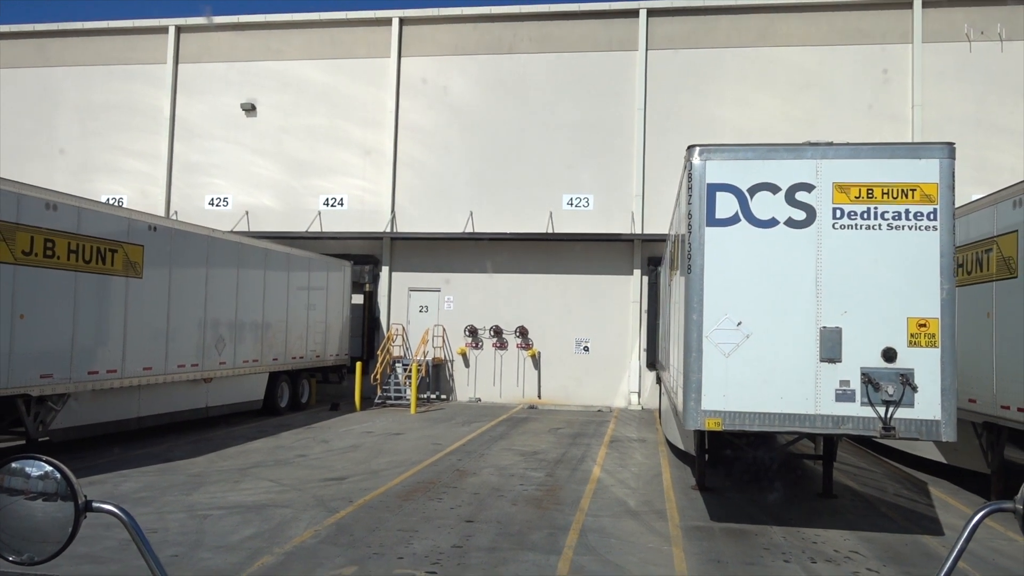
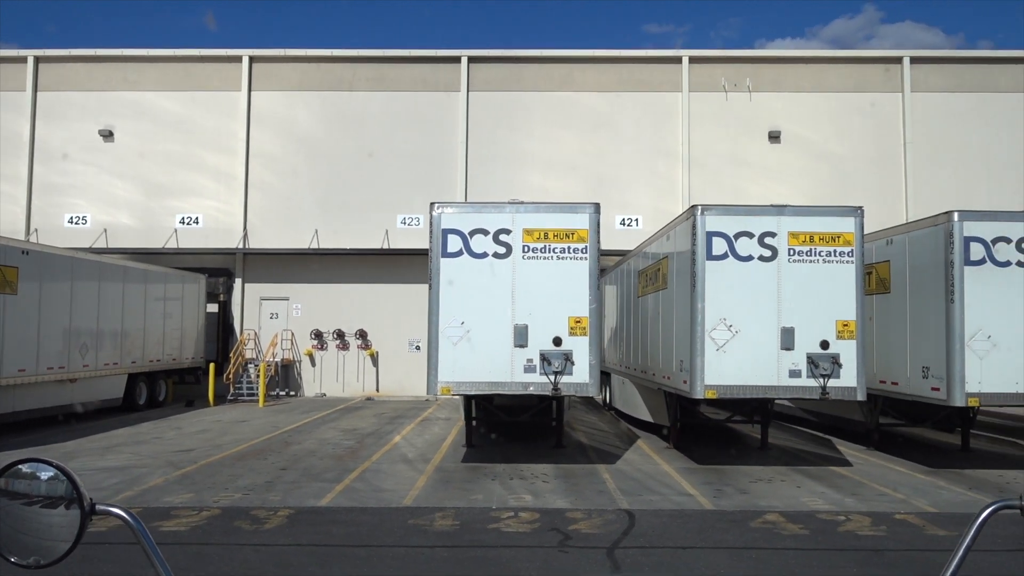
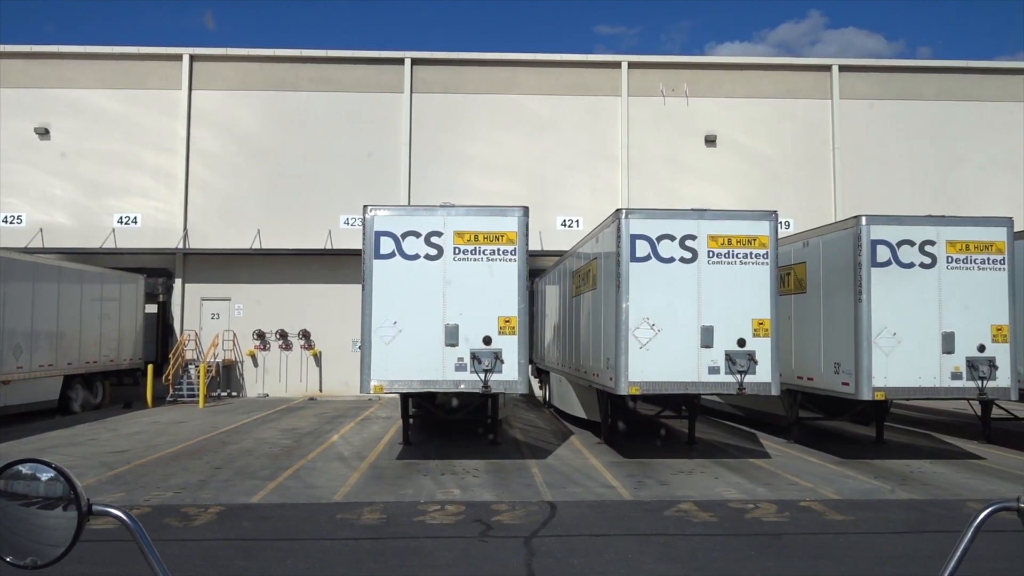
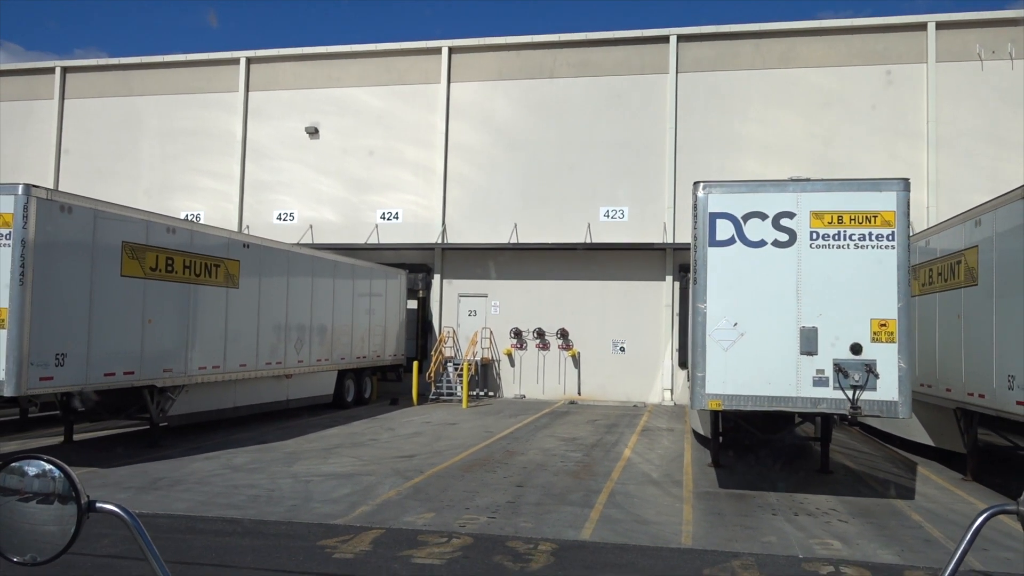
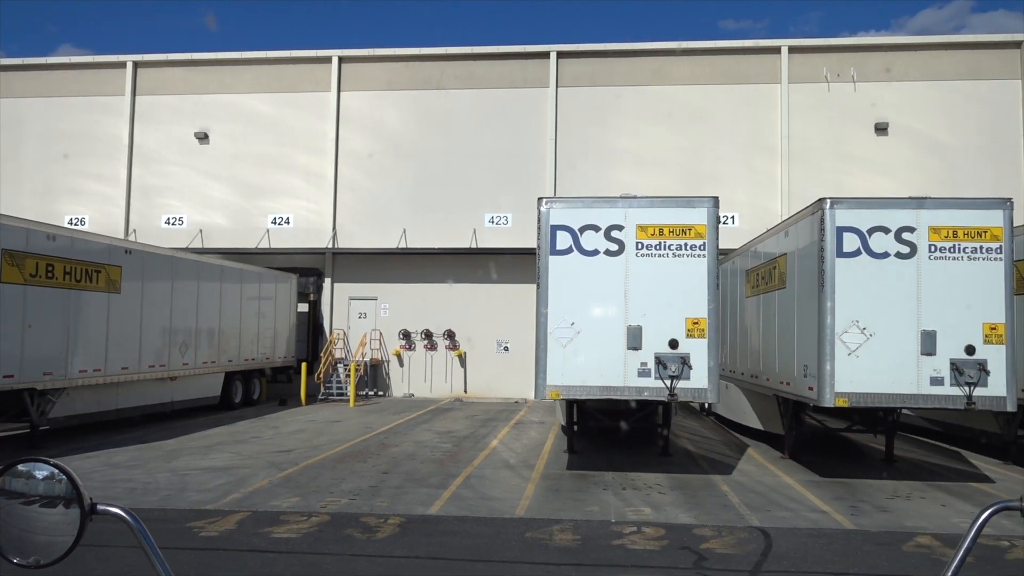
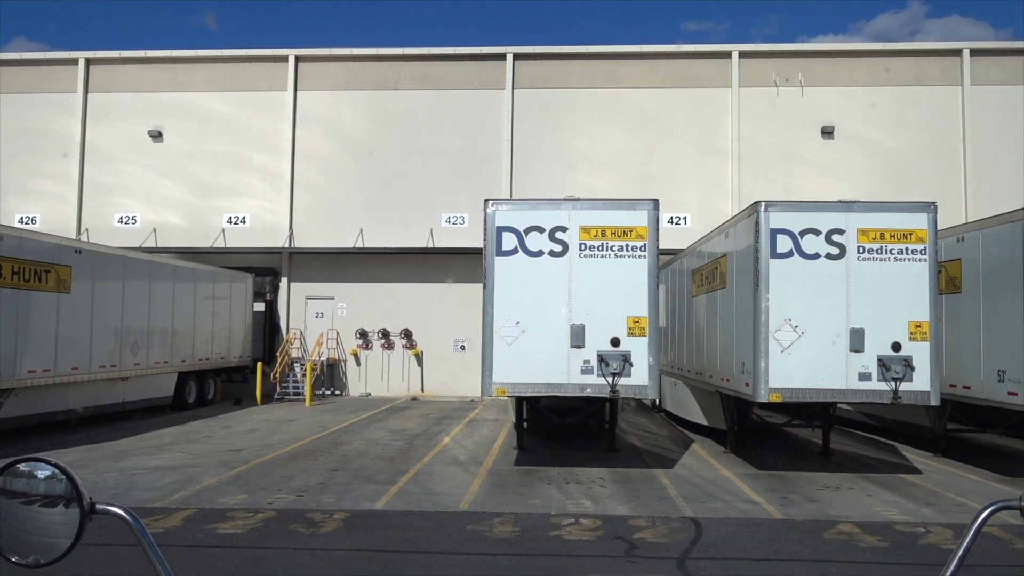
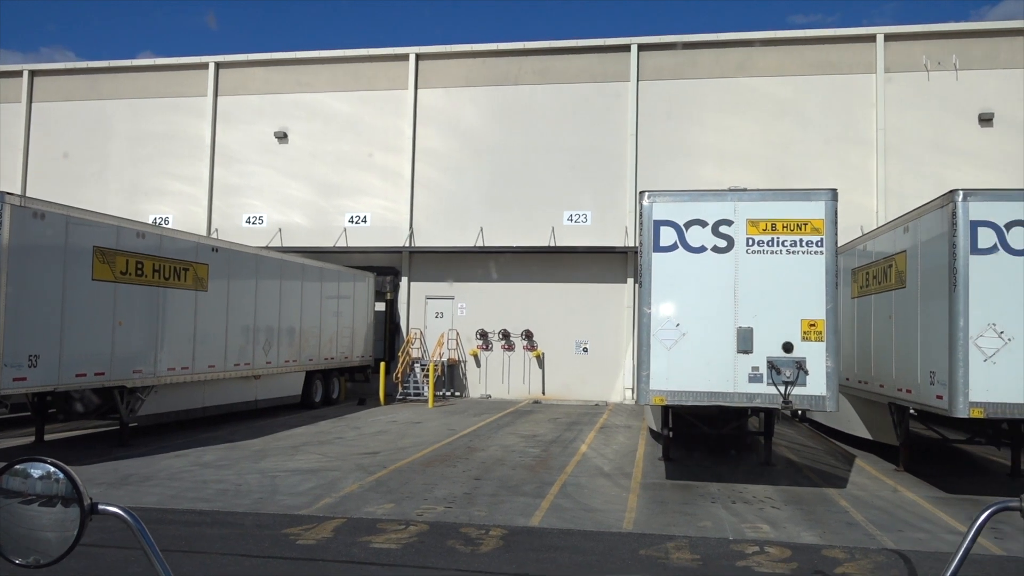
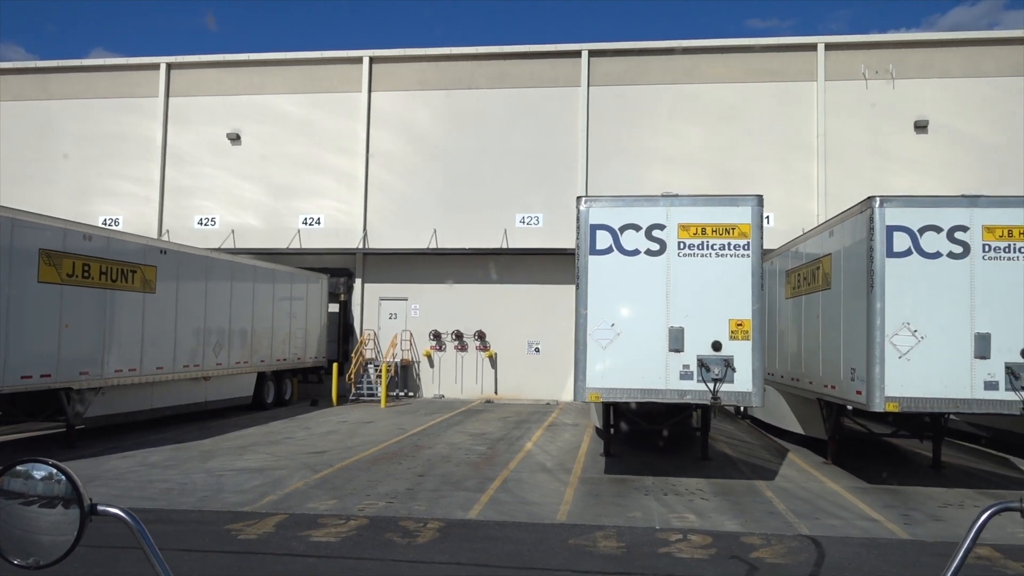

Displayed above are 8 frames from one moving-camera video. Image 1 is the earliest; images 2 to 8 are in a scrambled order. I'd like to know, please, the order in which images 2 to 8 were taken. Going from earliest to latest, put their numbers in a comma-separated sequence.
4, 7, 8, 5, 6, 2, 3
